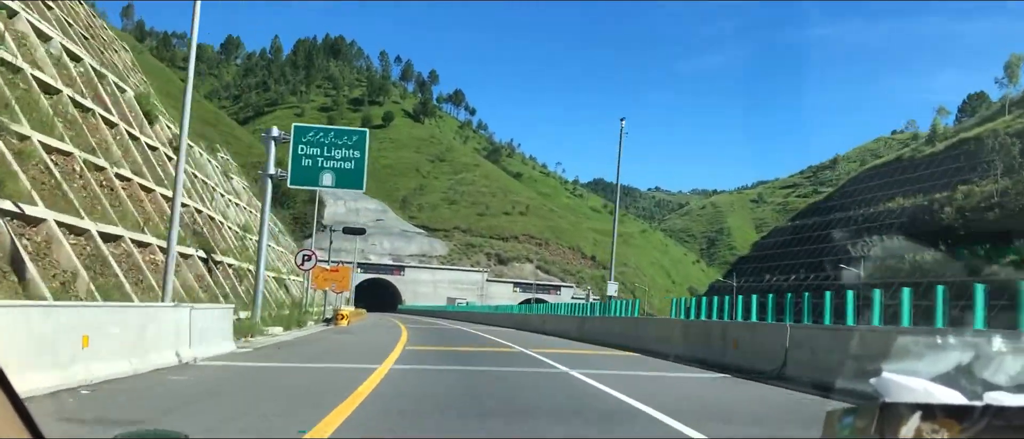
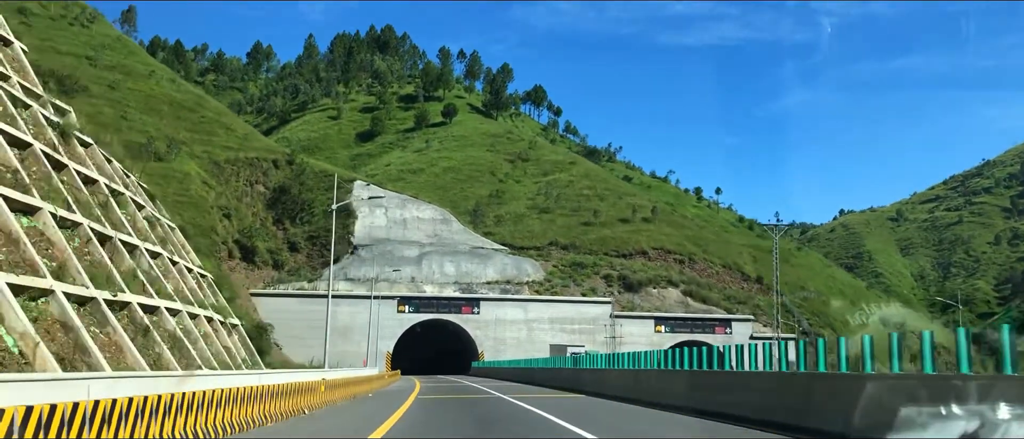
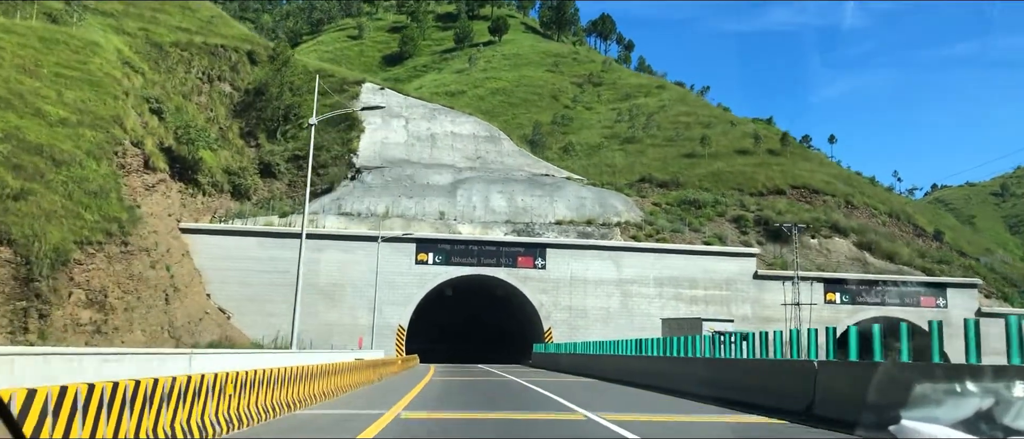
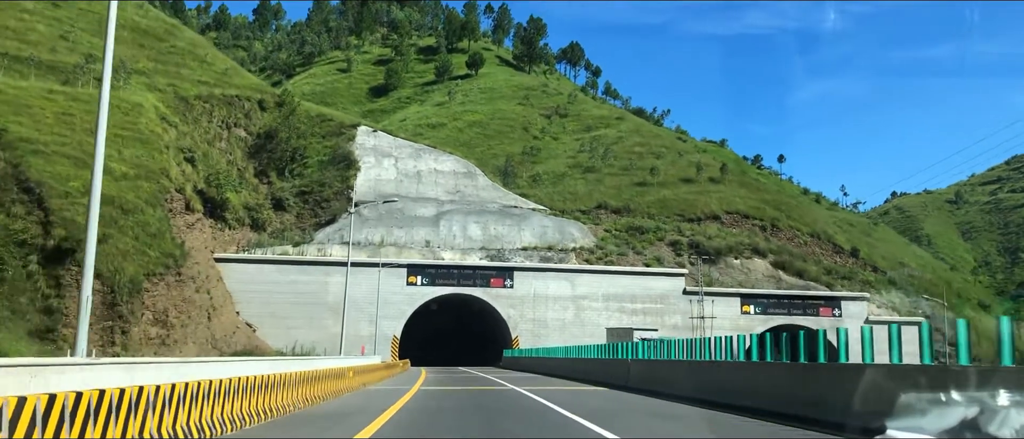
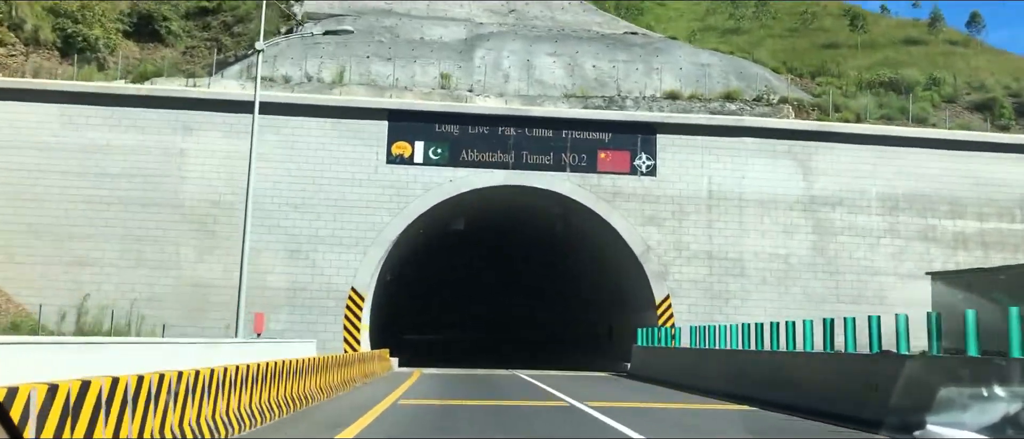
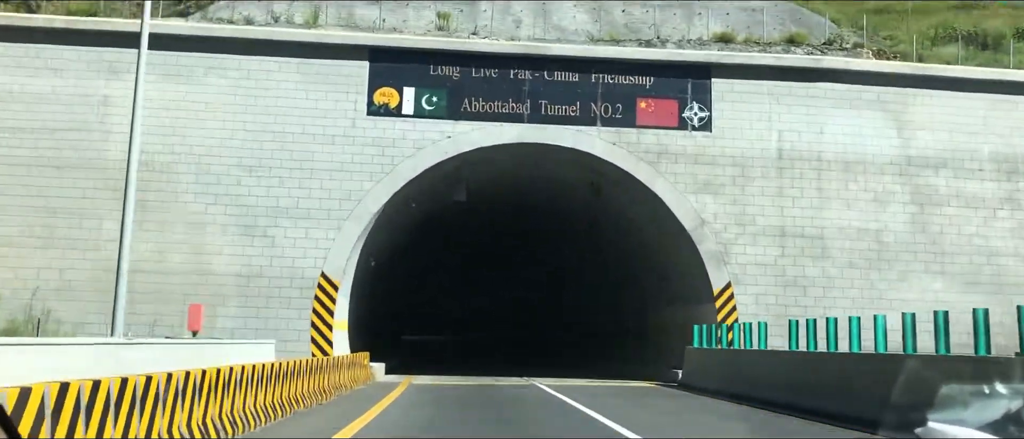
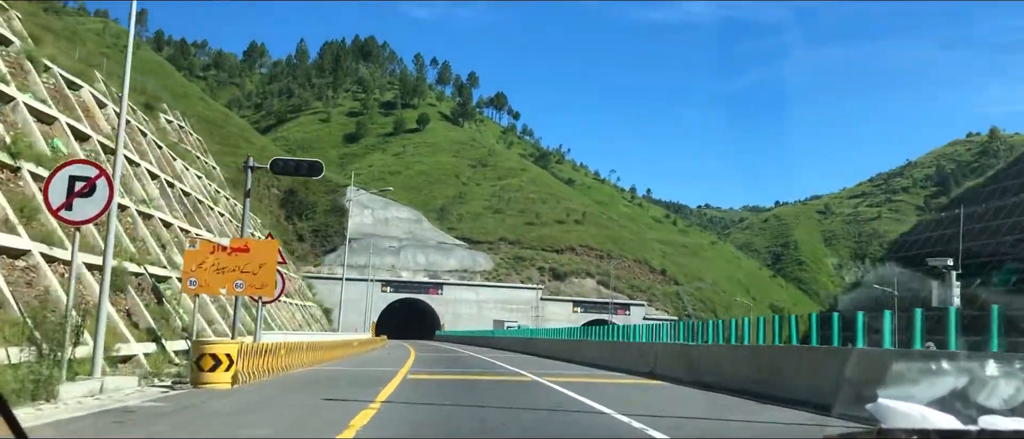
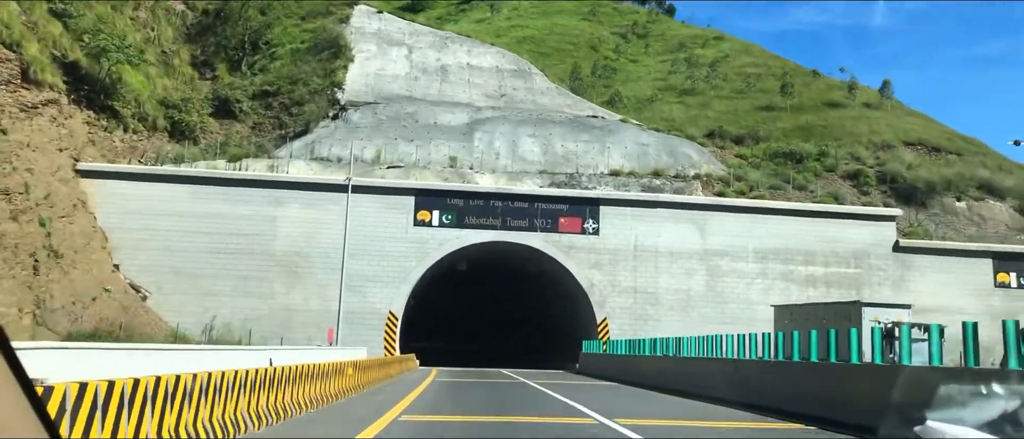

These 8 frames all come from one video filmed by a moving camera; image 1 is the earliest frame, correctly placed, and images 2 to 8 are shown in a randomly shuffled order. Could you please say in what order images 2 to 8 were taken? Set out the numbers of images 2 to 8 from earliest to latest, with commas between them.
7, 2, 4, 3, 8, 5, 6
